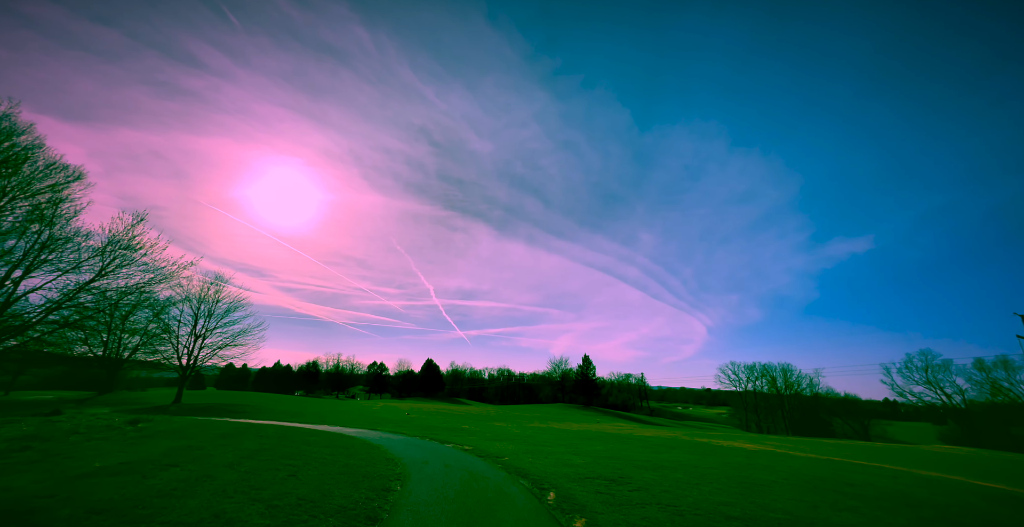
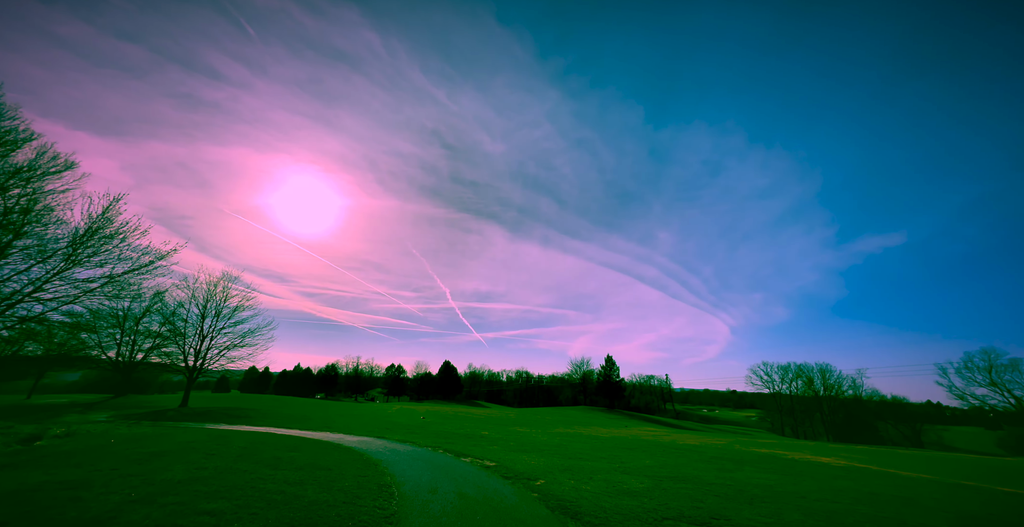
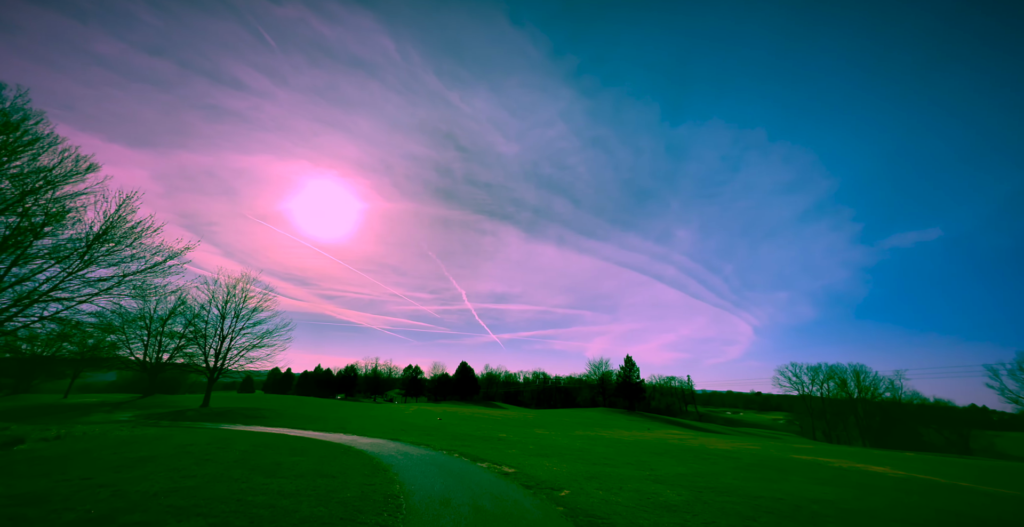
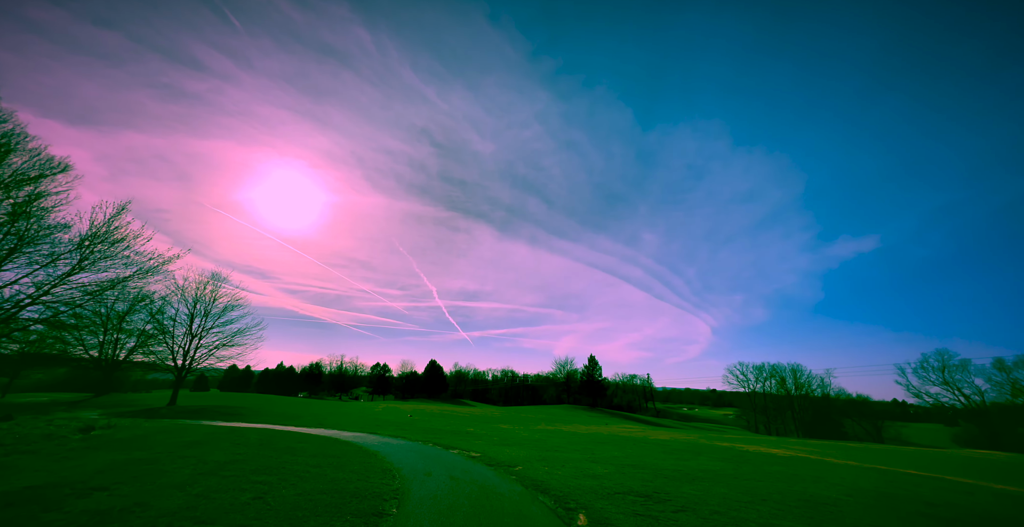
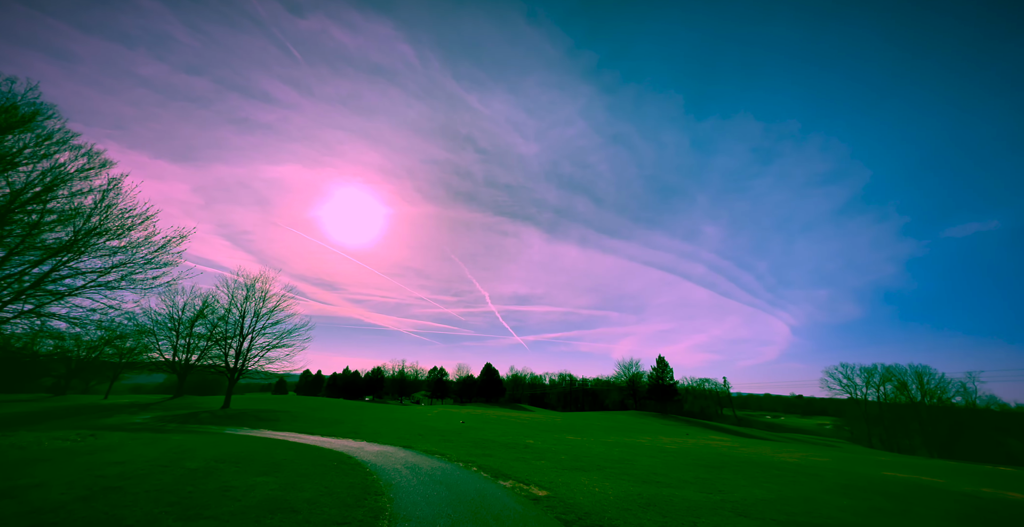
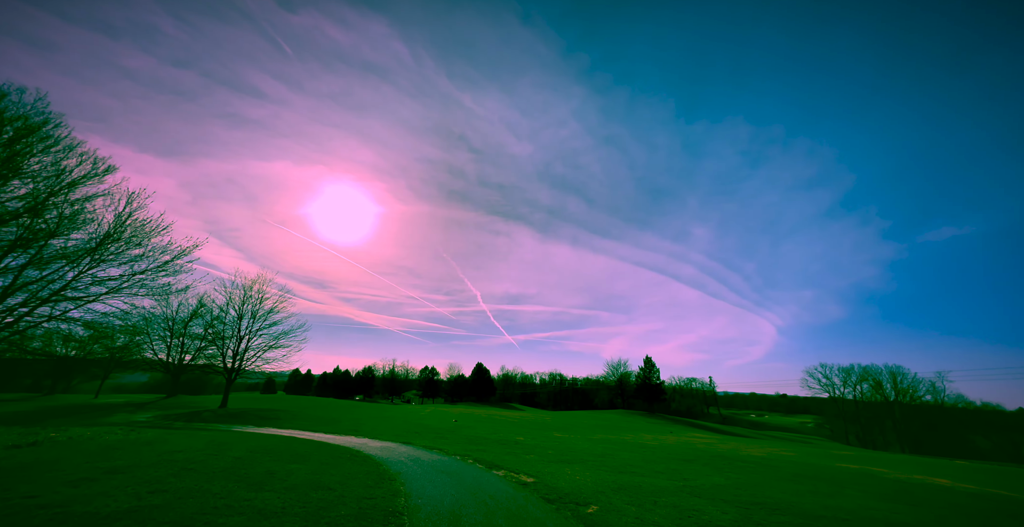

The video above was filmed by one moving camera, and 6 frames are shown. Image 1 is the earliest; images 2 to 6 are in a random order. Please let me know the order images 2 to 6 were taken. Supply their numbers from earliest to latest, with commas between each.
4, 2, 3, 6, 5
